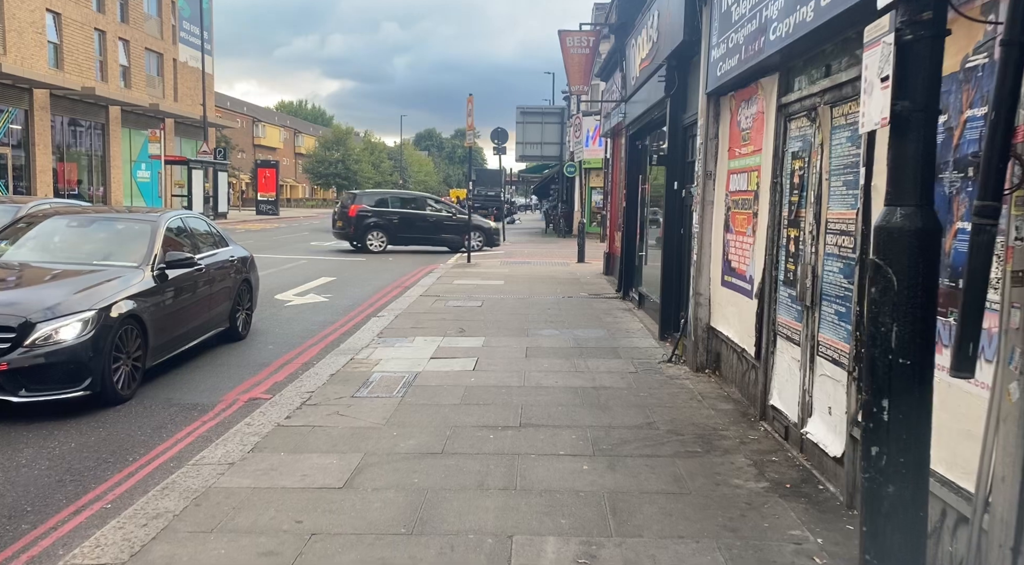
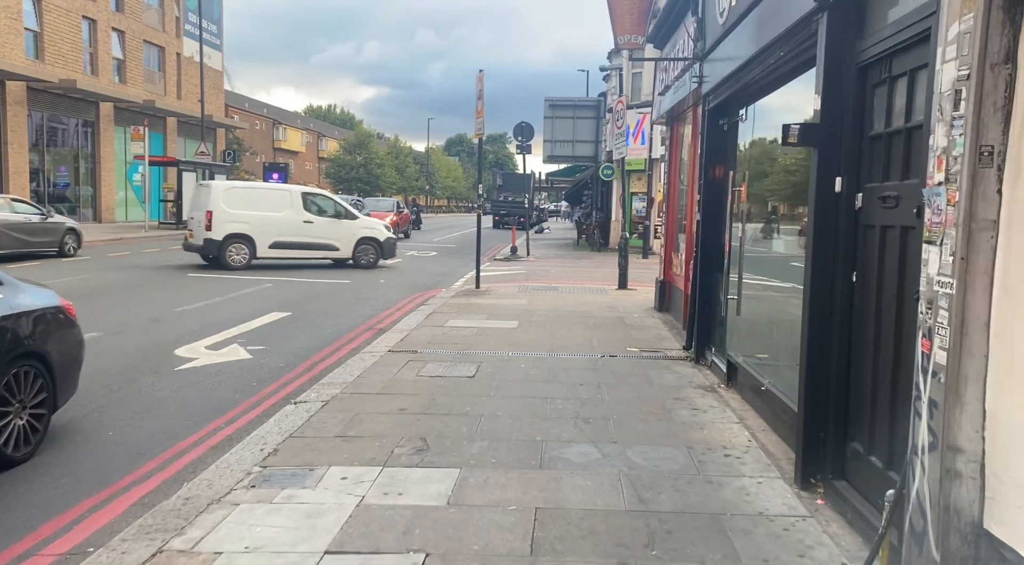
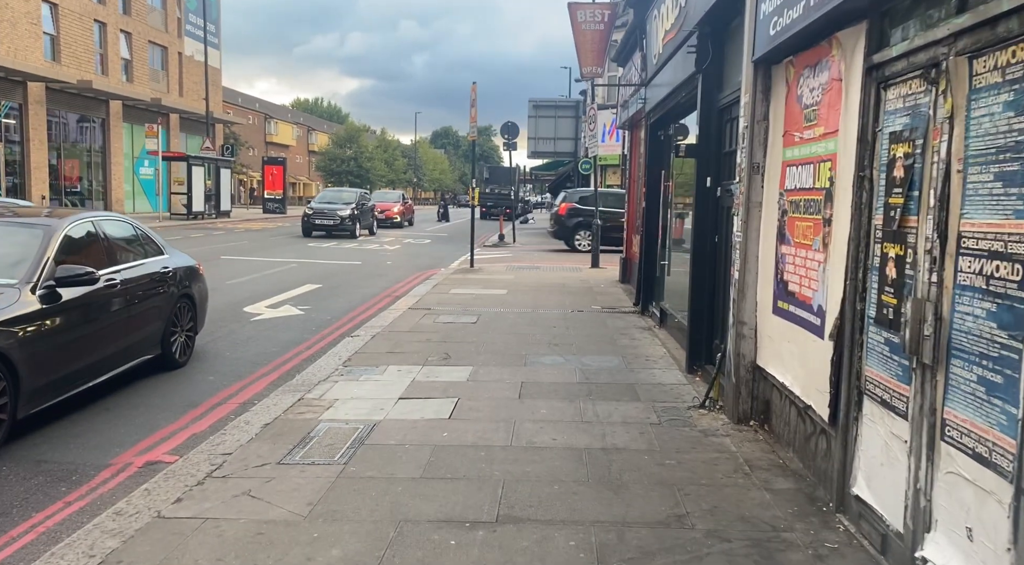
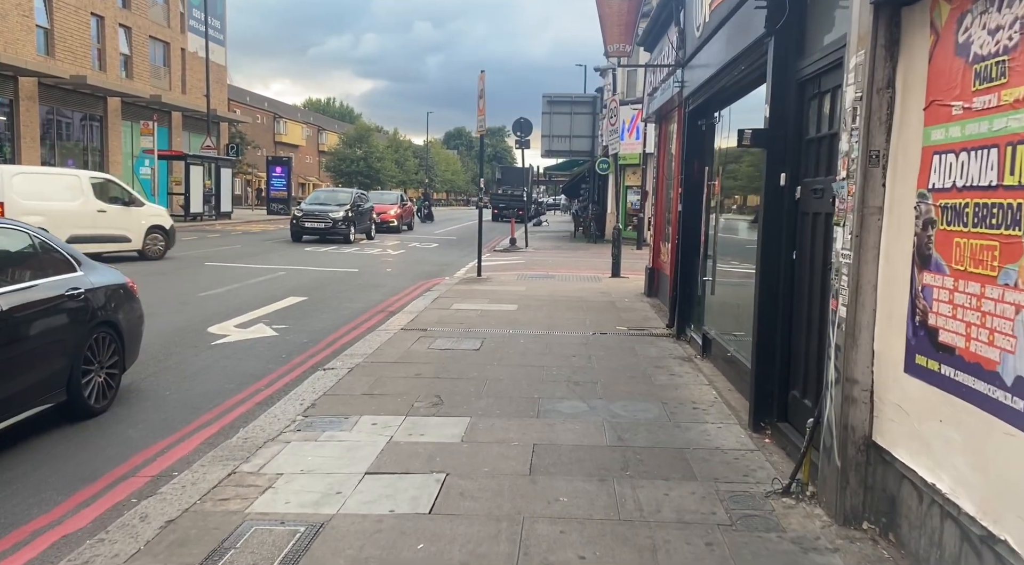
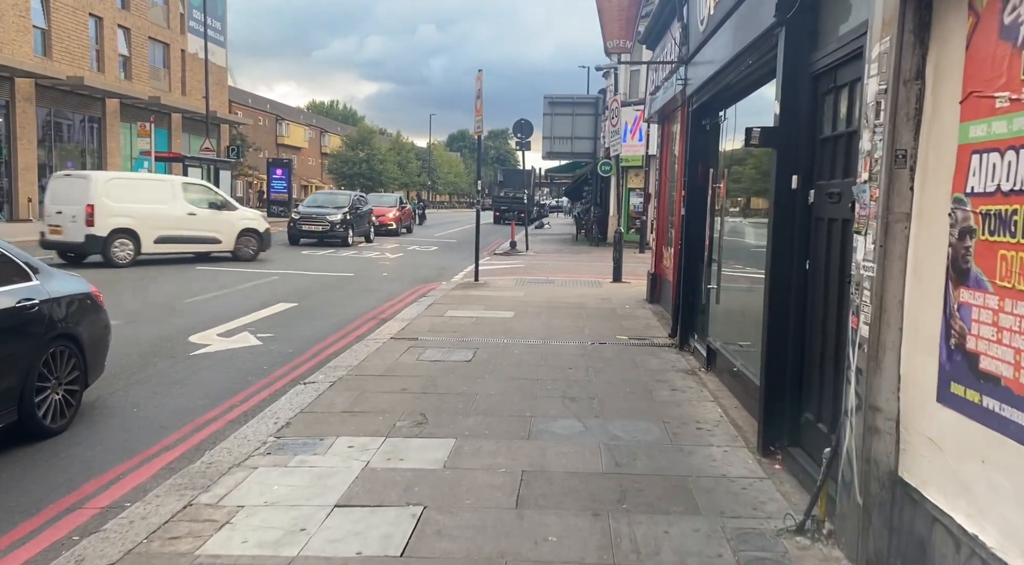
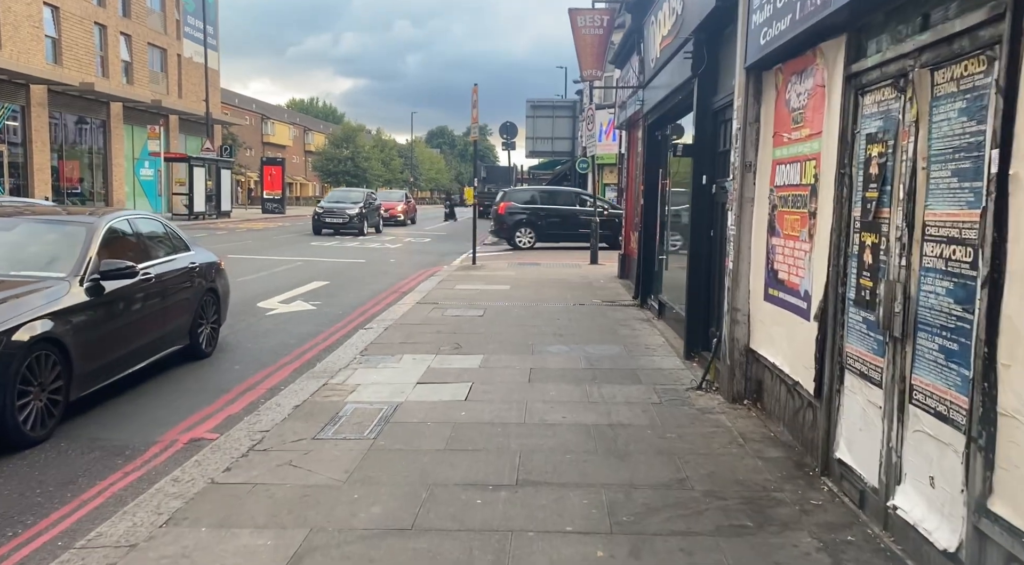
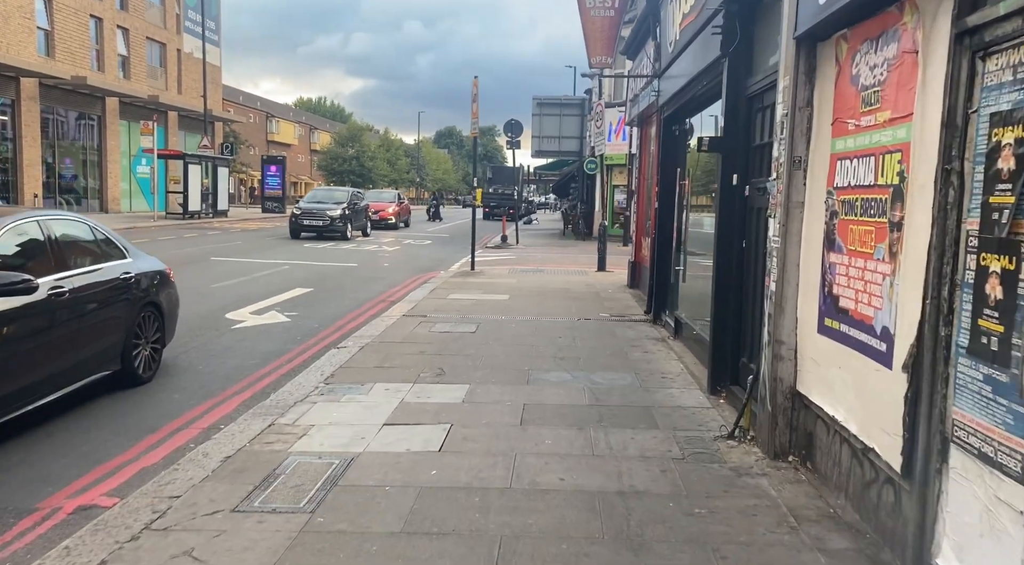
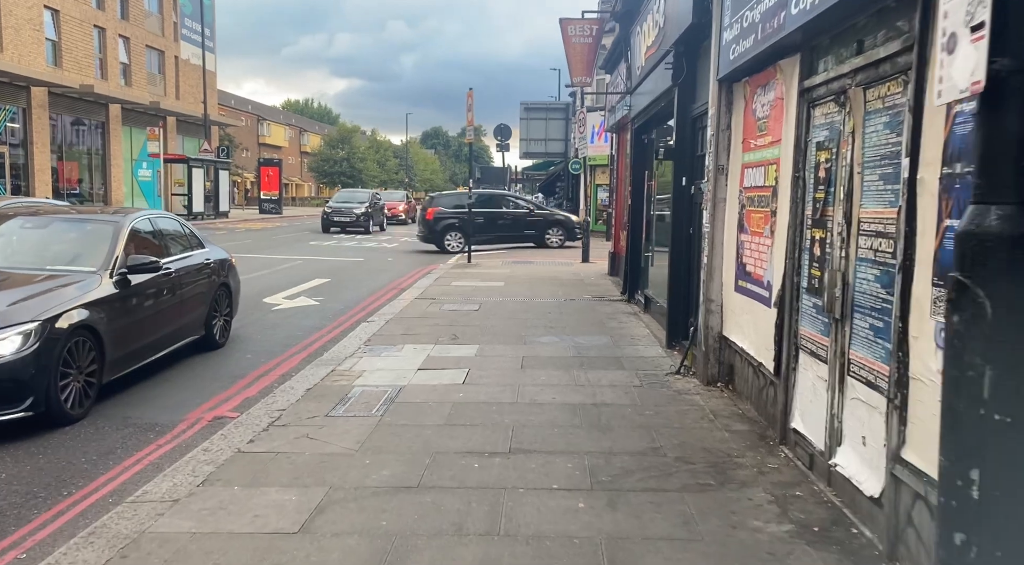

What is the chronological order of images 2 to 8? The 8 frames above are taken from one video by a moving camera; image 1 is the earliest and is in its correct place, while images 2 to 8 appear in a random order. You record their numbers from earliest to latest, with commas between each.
8, 6, 3, 7, 4, 5, 2
